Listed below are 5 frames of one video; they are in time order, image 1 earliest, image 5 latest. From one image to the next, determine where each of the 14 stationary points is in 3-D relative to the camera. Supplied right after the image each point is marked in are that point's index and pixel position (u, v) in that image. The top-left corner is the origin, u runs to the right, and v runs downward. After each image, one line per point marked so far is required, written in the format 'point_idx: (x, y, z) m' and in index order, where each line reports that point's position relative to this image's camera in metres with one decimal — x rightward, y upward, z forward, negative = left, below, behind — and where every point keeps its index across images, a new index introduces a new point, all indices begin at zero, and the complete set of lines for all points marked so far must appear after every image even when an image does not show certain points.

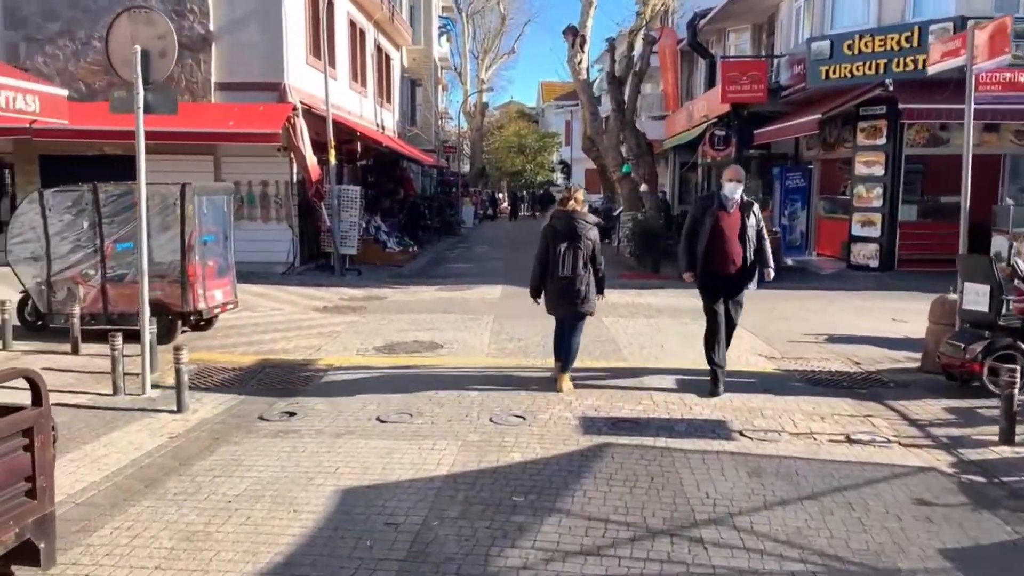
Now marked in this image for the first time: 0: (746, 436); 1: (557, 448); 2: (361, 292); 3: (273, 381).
0: (+1.7, -1.1, +5.8) m
1: (+0.3, -1.1, +5.4) m
2: (-2.7, -0.1, +14.5) m
3: (-2.3, -0.9, +7.8) m
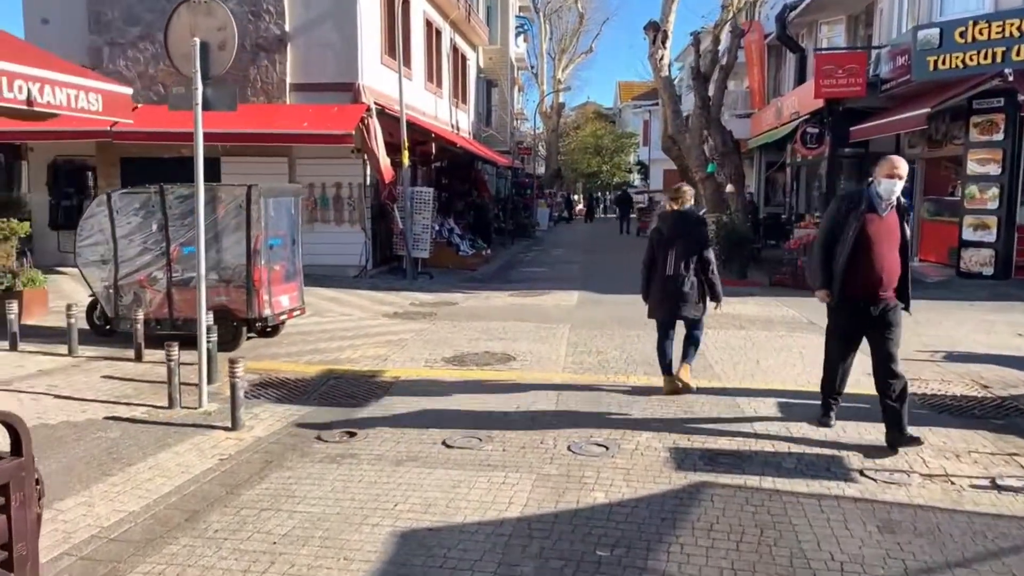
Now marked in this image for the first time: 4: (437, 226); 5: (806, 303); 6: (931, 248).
0: (+2.2, -1.2, +4.9) m
1: (+0.8, -1.2, +4.7) m
2: (-1.4, -0.2, +14.0) m
3: (-1.6, -1.0, +7.3) m
4: (-1.8, +1.5, +18.9) m
5: (+4.7, -0.2, +12.7) m
6: (+9.2, +0.9, +17.5) m
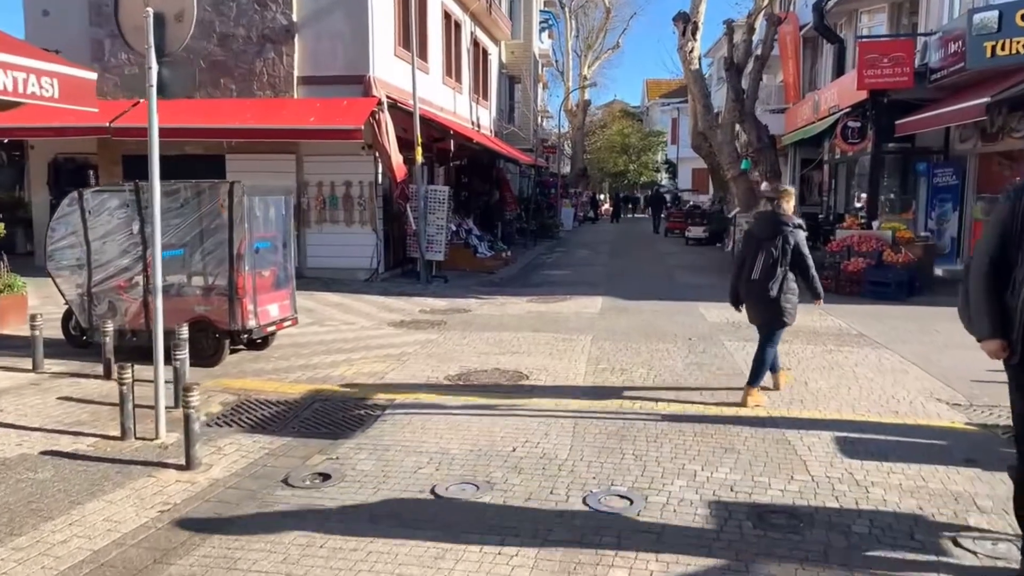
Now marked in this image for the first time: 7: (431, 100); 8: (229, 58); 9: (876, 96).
0: (+2.2, -1.3, +3.9) m
1: (+0.8, -1.3, +3.7) m
2: (-1.1, -0.2, +13.0) m
3: (-1.5, -1.1, +6.4) m
4: (-1.3, +1.4, +18.0) m
5: (+4.9, -0.3, +11.5) m
6: (+9.6, +0.8, +16.2) m
7: (-2.0, +4.6, +19.6) m
8: (-5.5, +4.5, +15.6) m
9: (+7.9, +4.2, +17.4) m
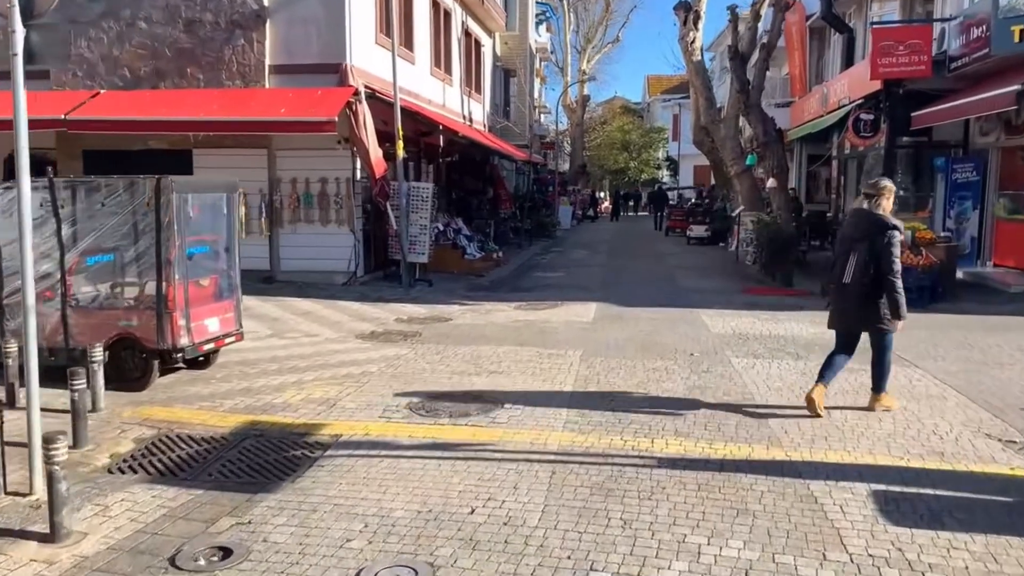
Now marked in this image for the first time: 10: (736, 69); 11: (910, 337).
0: (+2.0, -1.4, +2.8) m
1: (+0.5, -1.4, +2.6) m
2: (-1.3, -0.3, +12.0) m
3: (-1.8, -1.2, +5.3) m
4: (-1.5, +1.3, +16.9) m
5: (+4.7, -0.4, +10.4) m
6: (+9.4, +0.7, +15.0) m
7: (-2.2, +4.5, +18.5) m
8: (-5.7, +4.4, +14.5) m
9: (+7.7, +4.1, +16.3) m
10: (+4.9, +4.8, +17.4) m
11: (+4.7, -0.6, +9.4) m
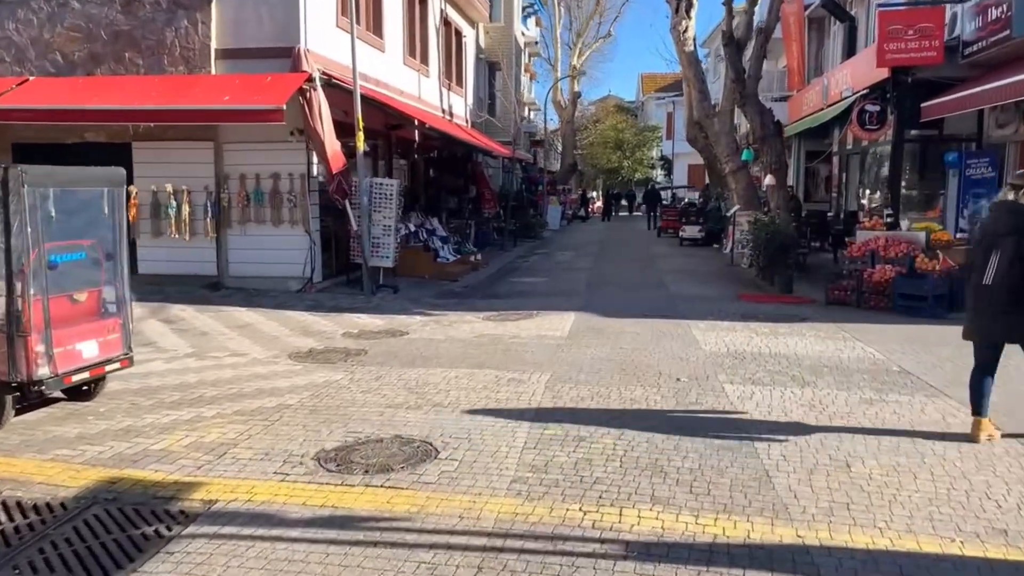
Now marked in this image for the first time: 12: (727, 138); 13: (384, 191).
0: (+1.6, -1.5, +1.4) m
1: (+0.2, -1.5, +1.3) m
2: (-1.8, -0.5, +10.6) m
3: (-2.2, -1.3, +3.9) m
4: (-2.0, +1.2, +15.5) m
5: (+4.3, -0.6, +9.1) m
6: (+8.9, +0.6, +13.8) m
7: (-2.7, +4.4, +17.1) m
8: (-6.2, +4.3, +13.2) m
9: (+7.2, +4.0, +15.0) m
10: (+4.4, +4.7, +16.1) m
11: (+4.2, -0.7, +8.0) m
12: (+5.4, +3.8, +19.9) m
13: (-2.1, +1.6, +13.2) m
